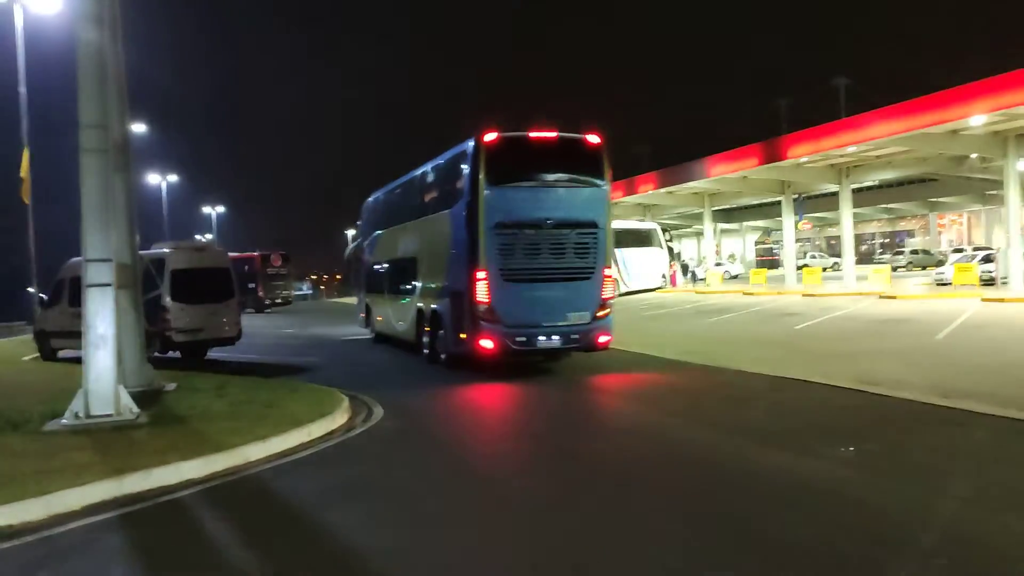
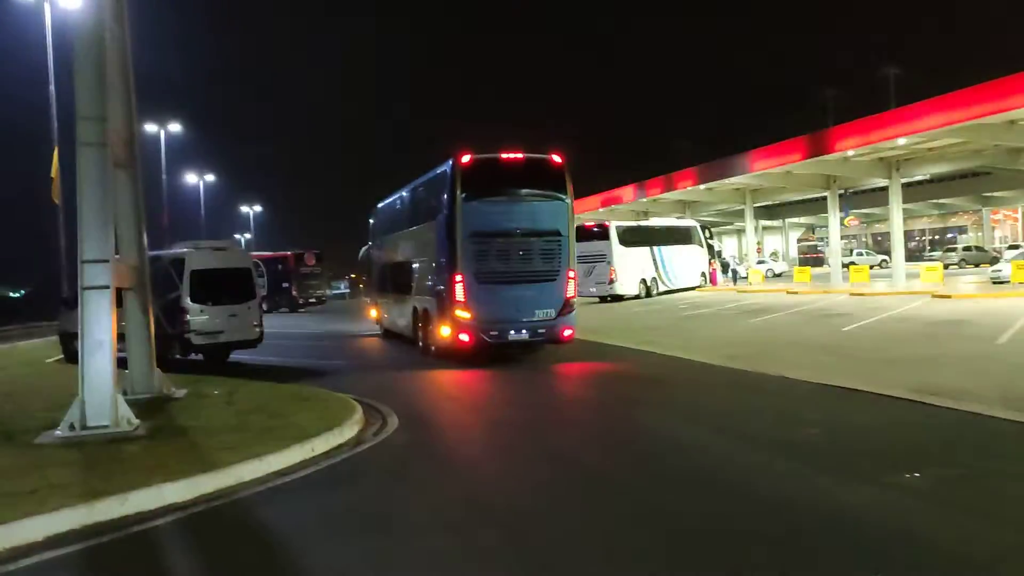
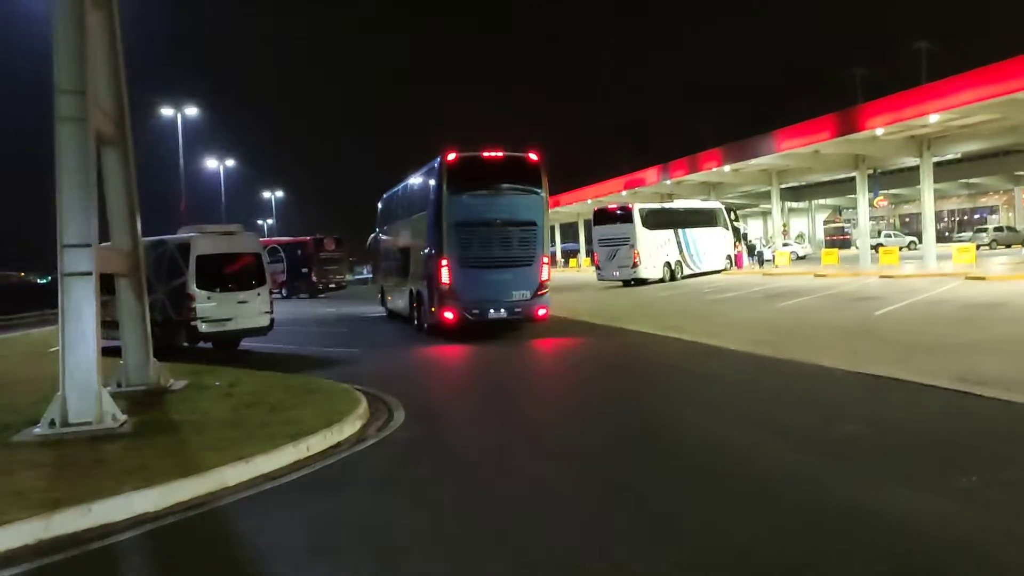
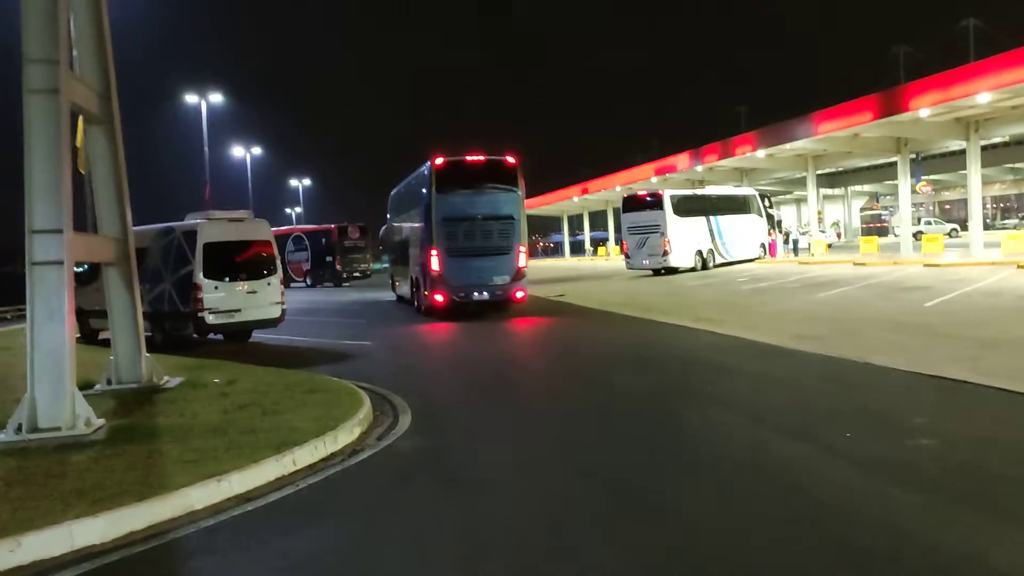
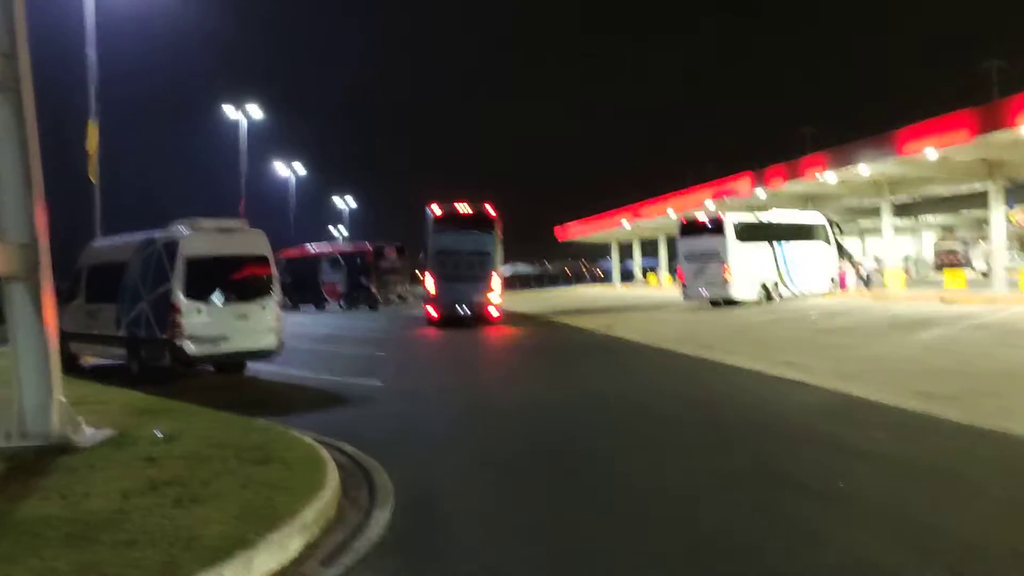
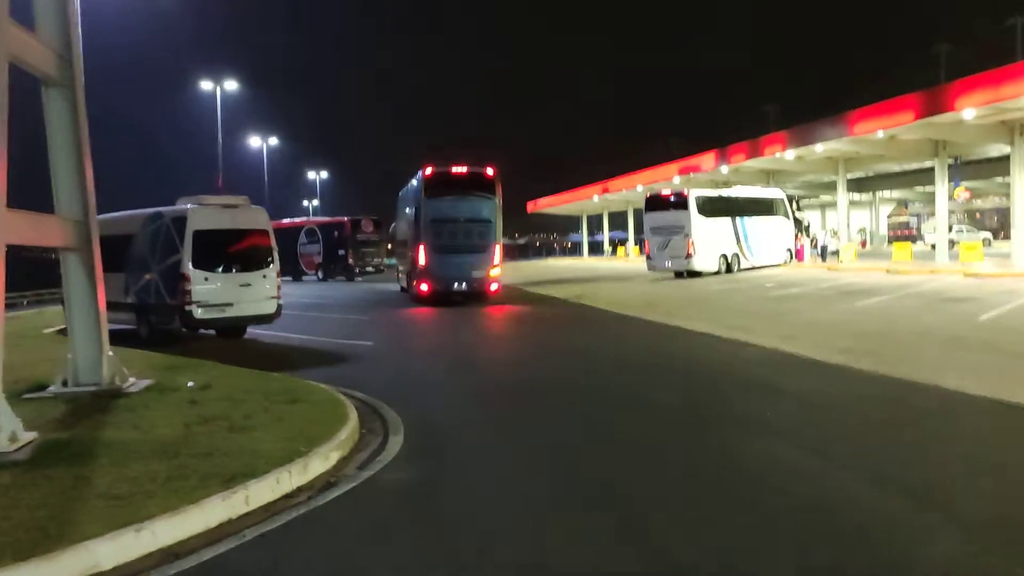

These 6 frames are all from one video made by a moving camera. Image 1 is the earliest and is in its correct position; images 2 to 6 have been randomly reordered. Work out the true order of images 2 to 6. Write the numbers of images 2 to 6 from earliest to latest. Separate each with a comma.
2, 3, 4, 6, 5
